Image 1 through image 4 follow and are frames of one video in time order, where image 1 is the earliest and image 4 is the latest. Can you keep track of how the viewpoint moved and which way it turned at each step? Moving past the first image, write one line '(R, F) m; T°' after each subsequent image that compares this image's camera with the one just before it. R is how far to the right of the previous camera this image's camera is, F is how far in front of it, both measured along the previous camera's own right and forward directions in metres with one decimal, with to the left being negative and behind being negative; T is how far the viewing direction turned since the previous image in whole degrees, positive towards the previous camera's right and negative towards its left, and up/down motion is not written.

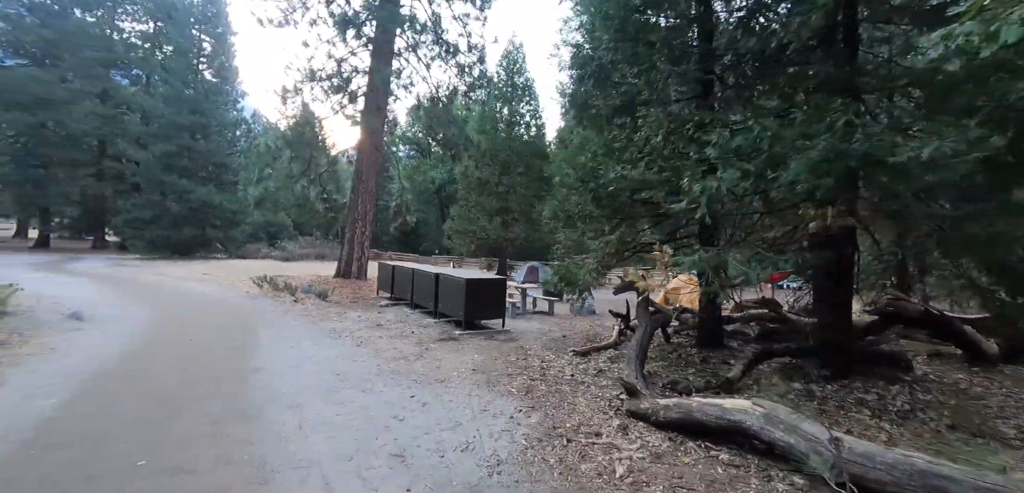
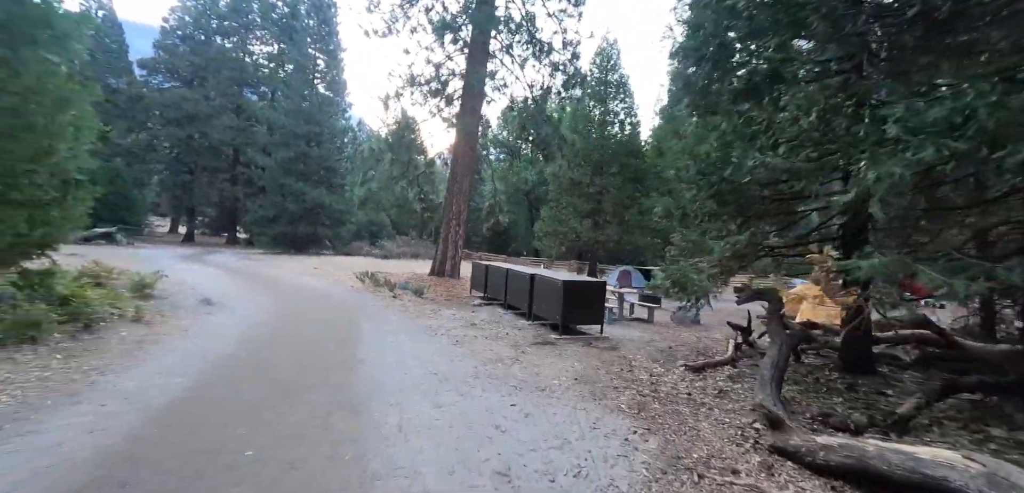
(-0.2, +0.4) m; -10°
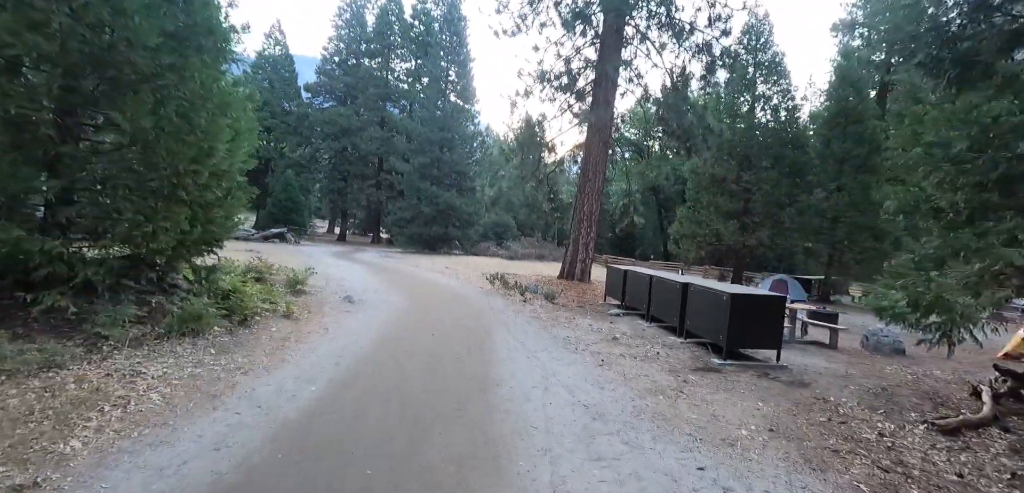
(-0.4, +1.0) m; -14°
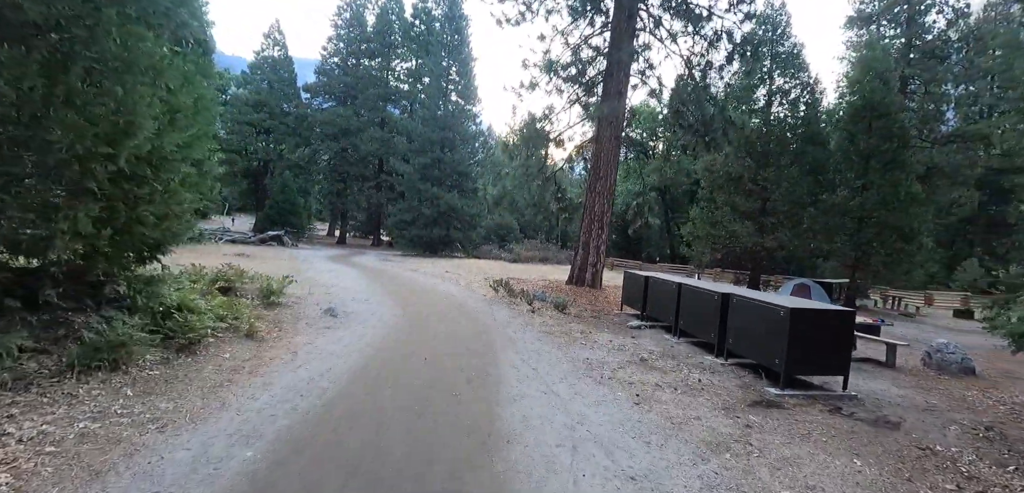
(-0.1, +1.3) m; 0°
